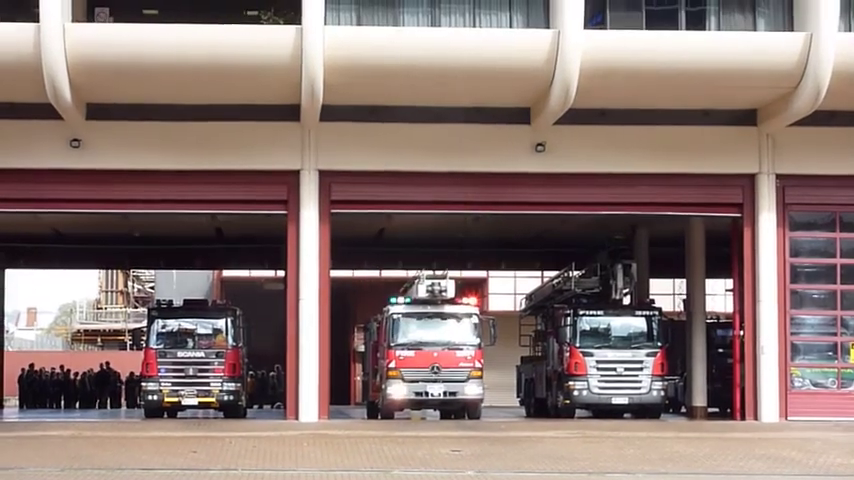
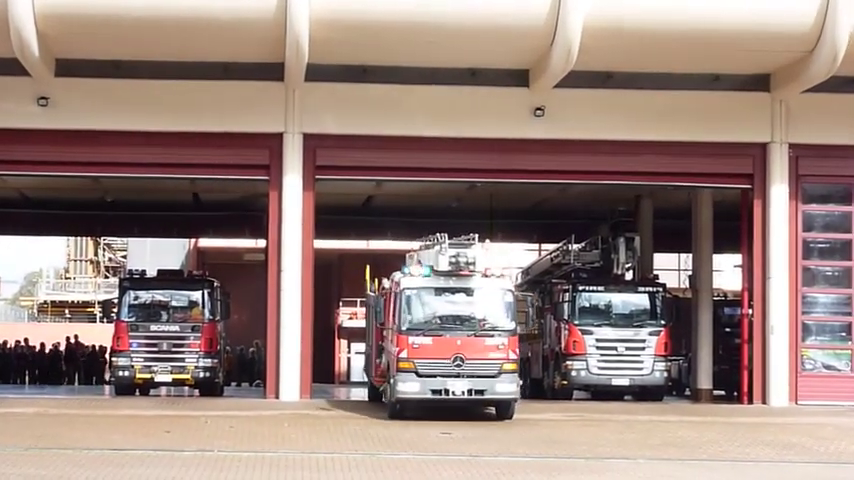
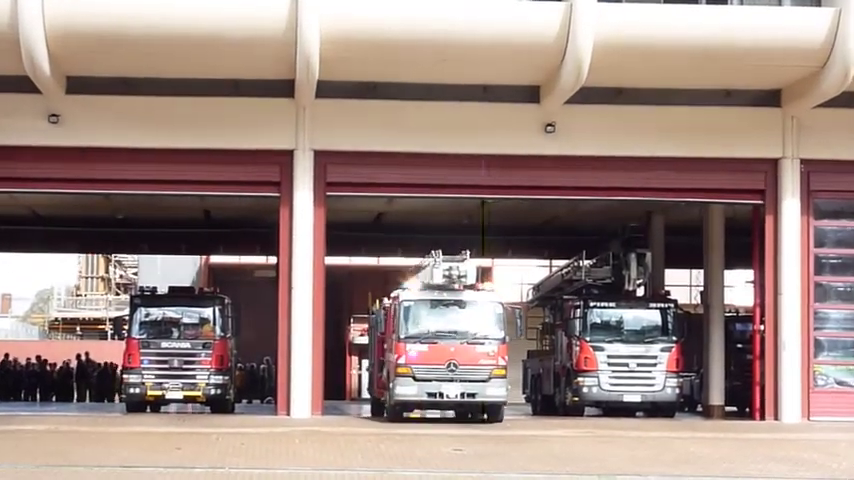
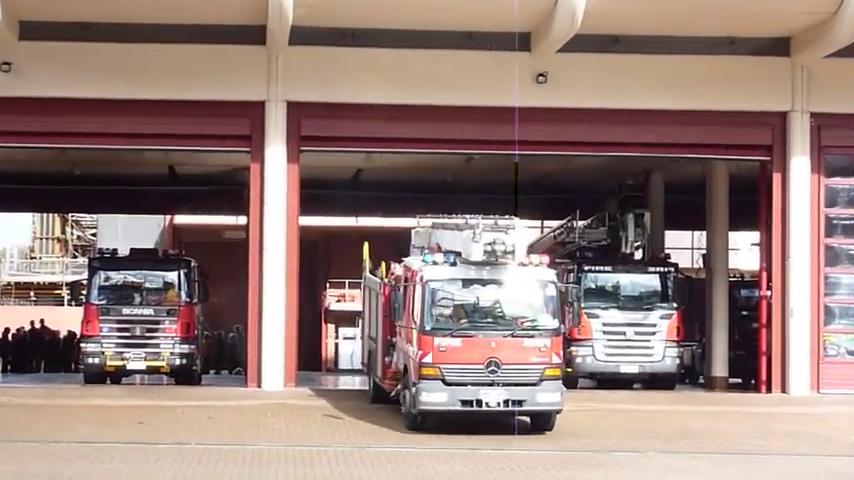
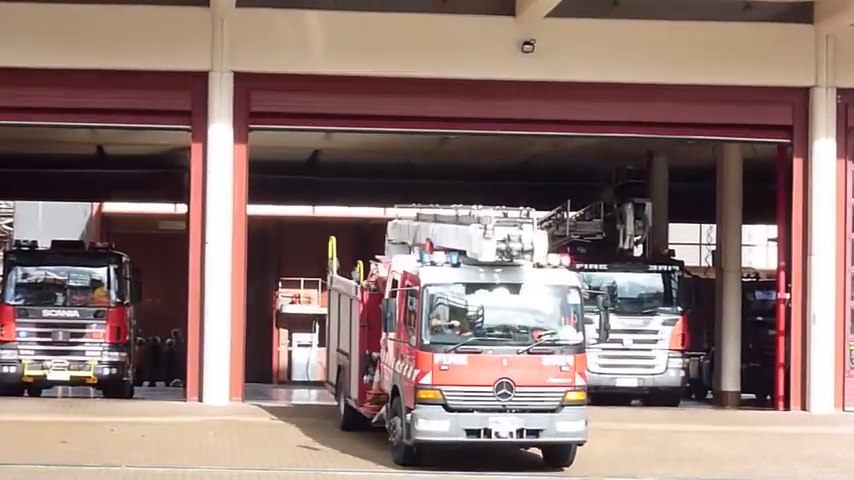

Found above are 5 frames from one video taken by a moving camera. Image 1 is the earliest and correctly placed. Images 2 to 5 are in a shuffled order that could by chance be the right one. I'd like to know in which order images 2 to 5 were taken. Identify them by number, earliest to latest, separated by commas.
3, 2, 4, 5
